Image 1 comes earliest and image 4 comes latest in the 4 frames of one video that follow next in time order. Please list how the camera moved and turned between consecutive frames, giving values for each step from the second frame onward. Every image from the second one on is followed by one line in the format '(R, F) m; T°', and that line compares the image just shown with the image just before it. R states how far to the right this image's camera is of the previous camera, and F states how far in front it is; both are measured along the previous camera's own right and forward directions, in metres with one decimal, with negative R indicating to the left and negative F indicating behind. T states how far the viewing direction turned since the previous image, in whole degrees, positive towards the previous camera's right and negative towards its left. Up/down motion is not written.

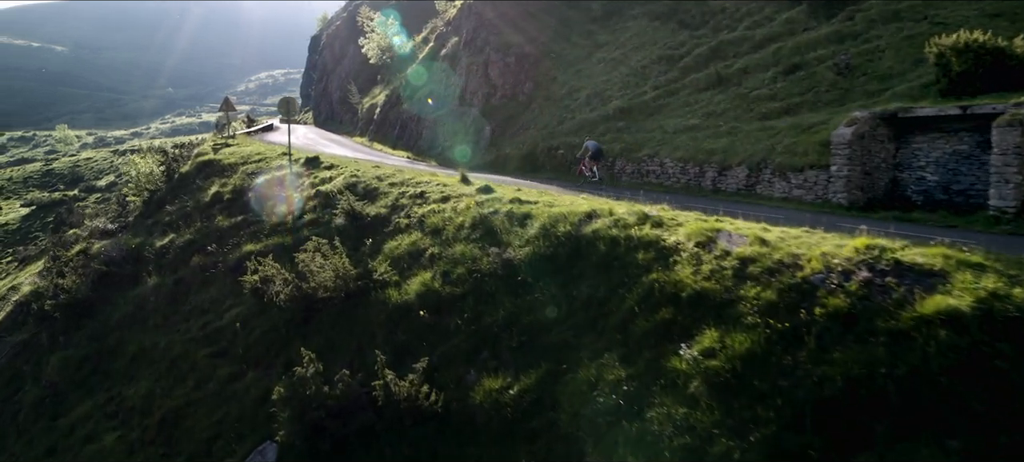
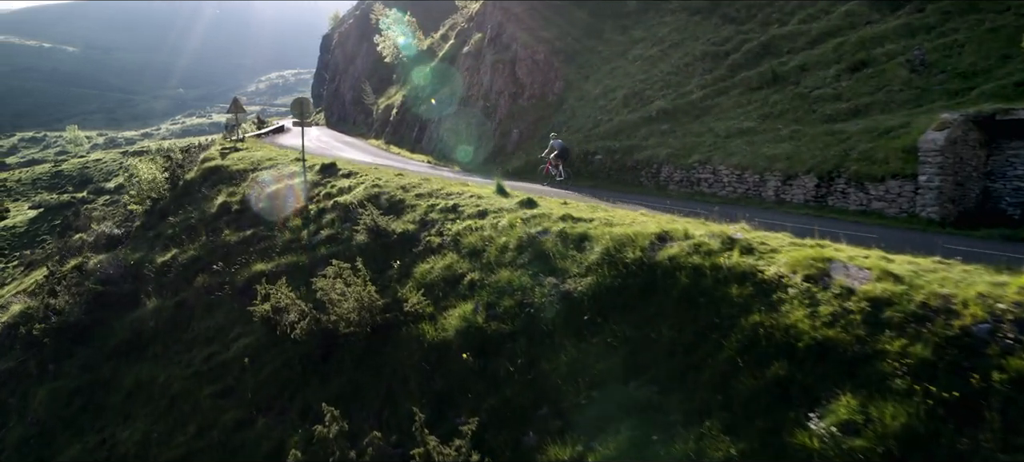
(-0.8, +2.2) m; -1°
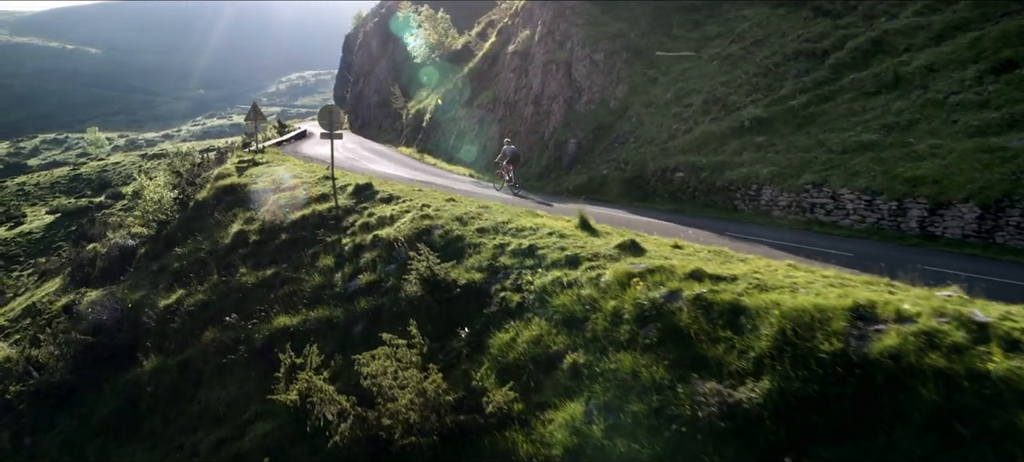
(-1.3, +3.6) m; -1°
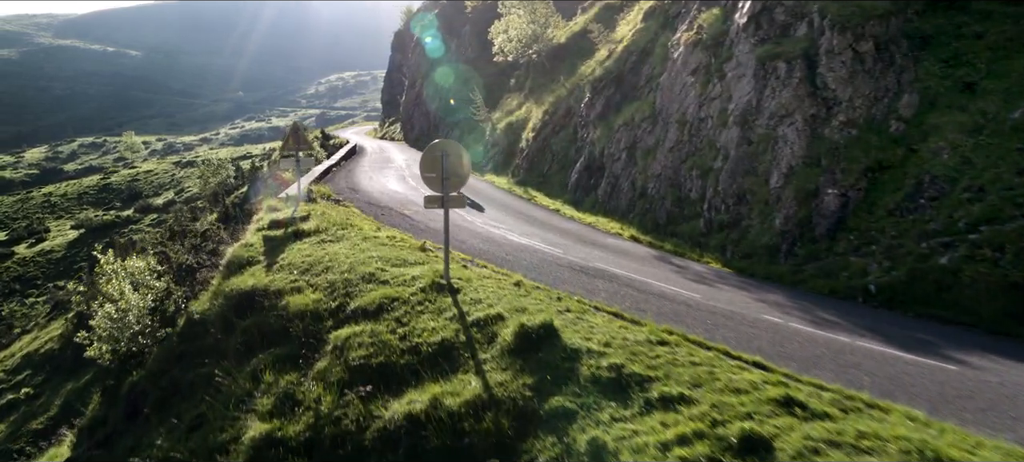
(-3.5, +10.0) m; -3°
